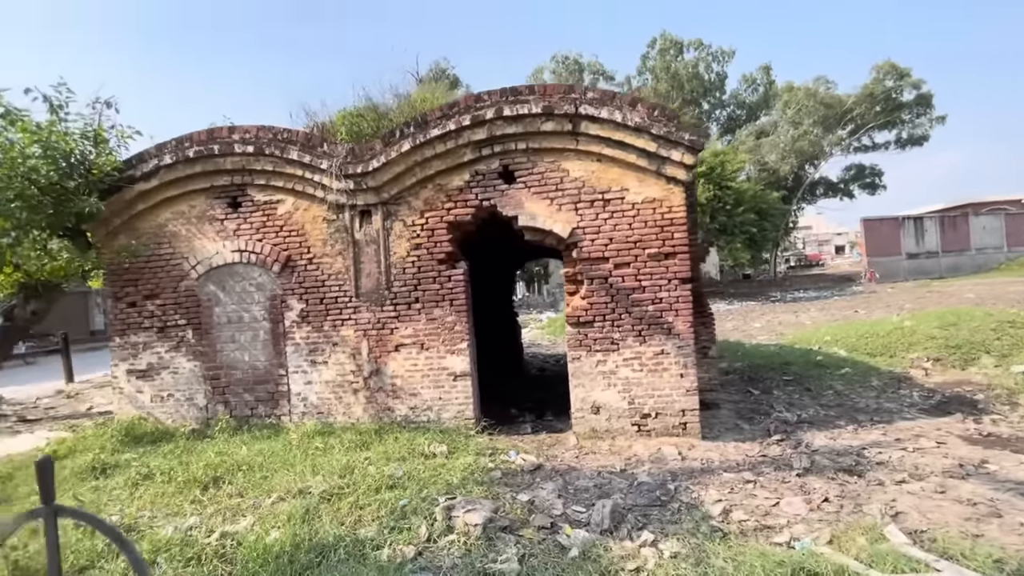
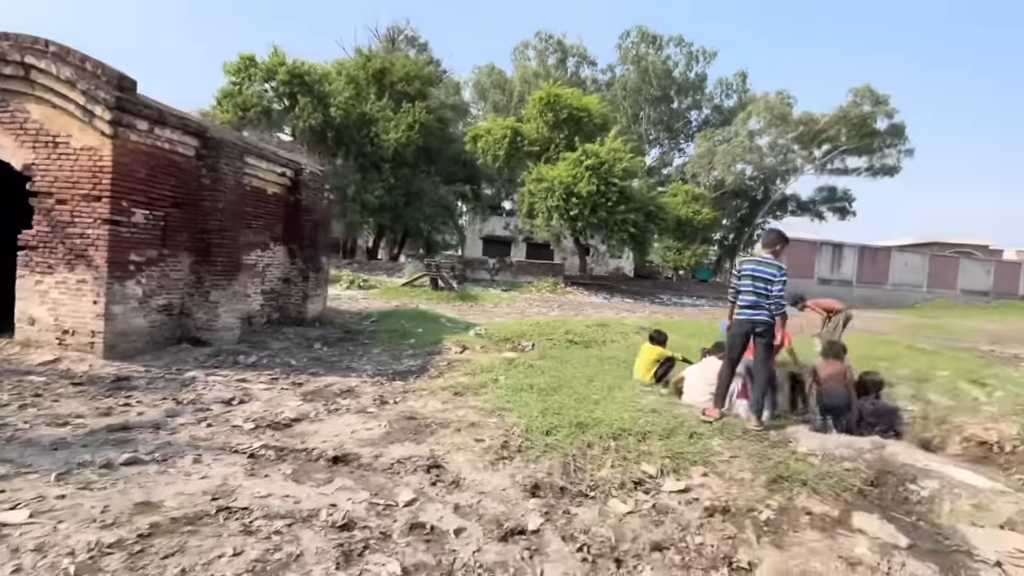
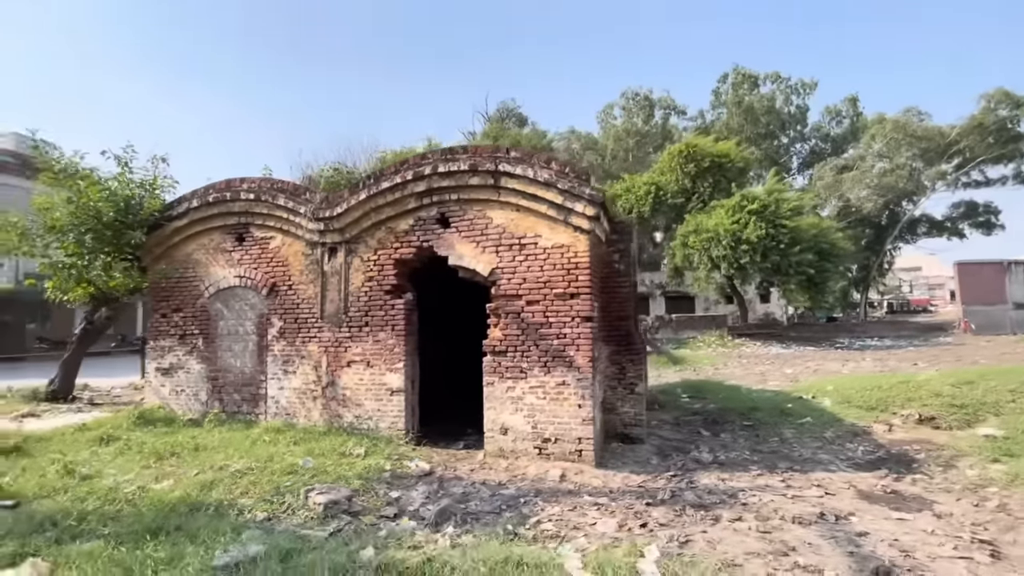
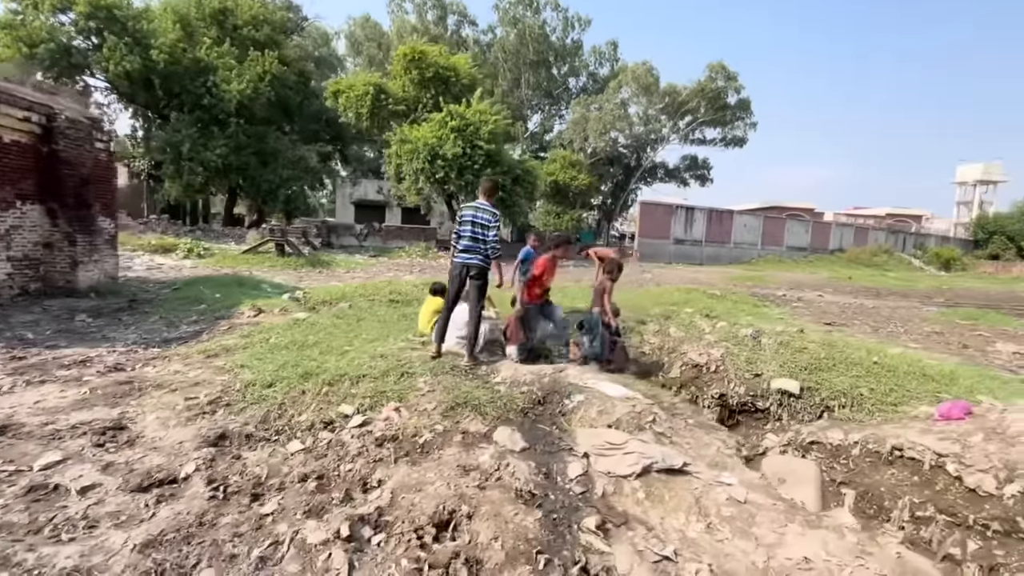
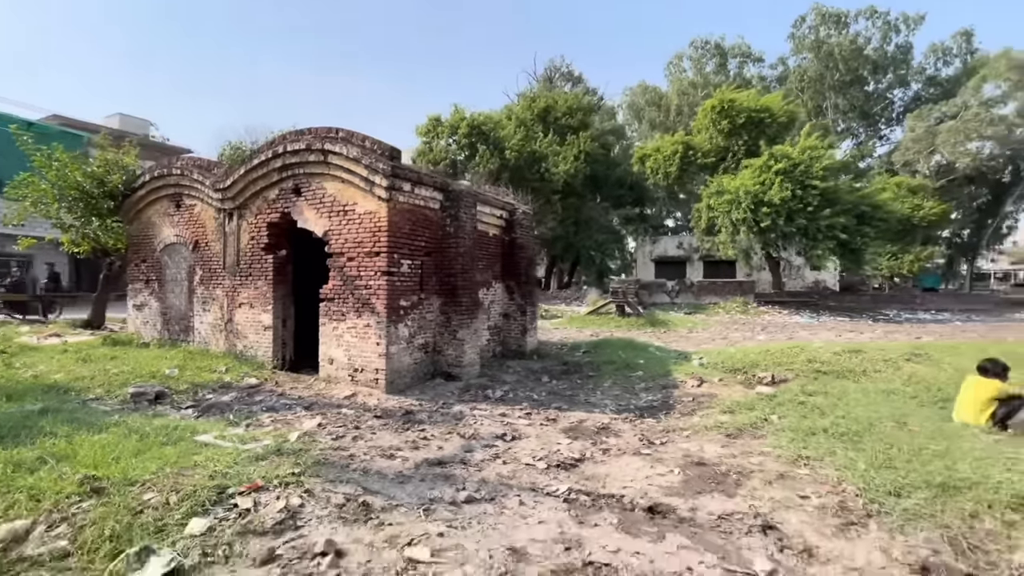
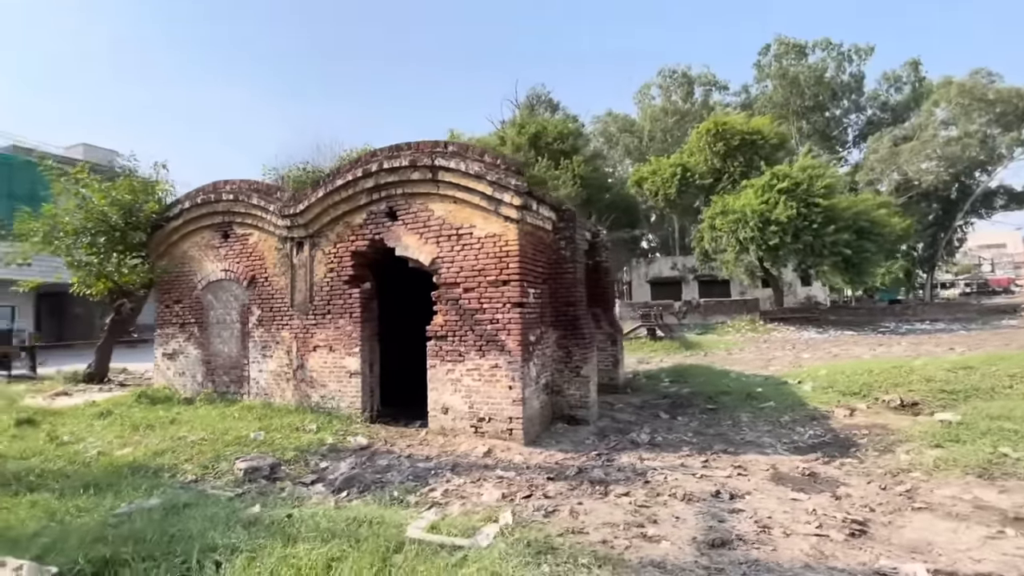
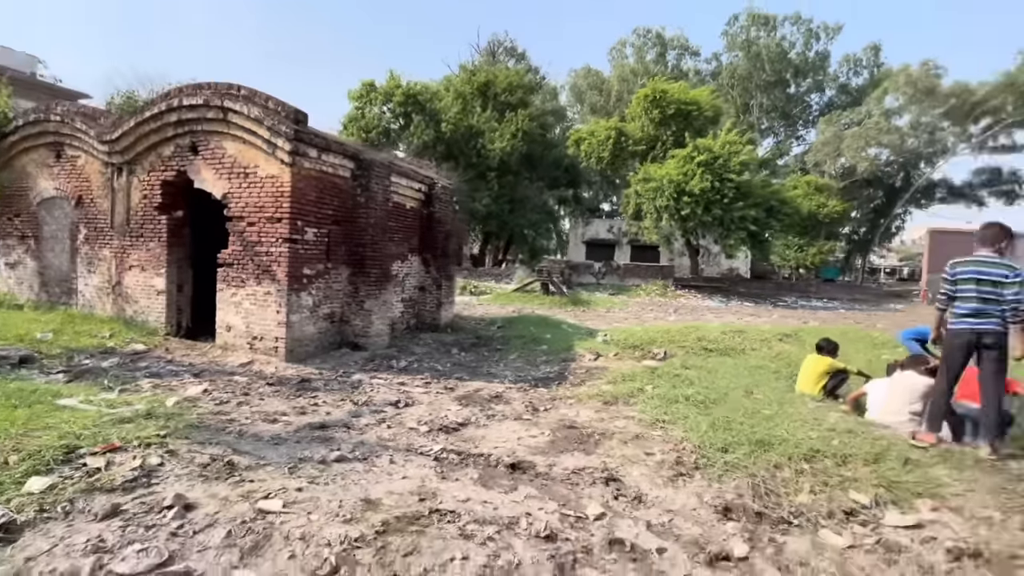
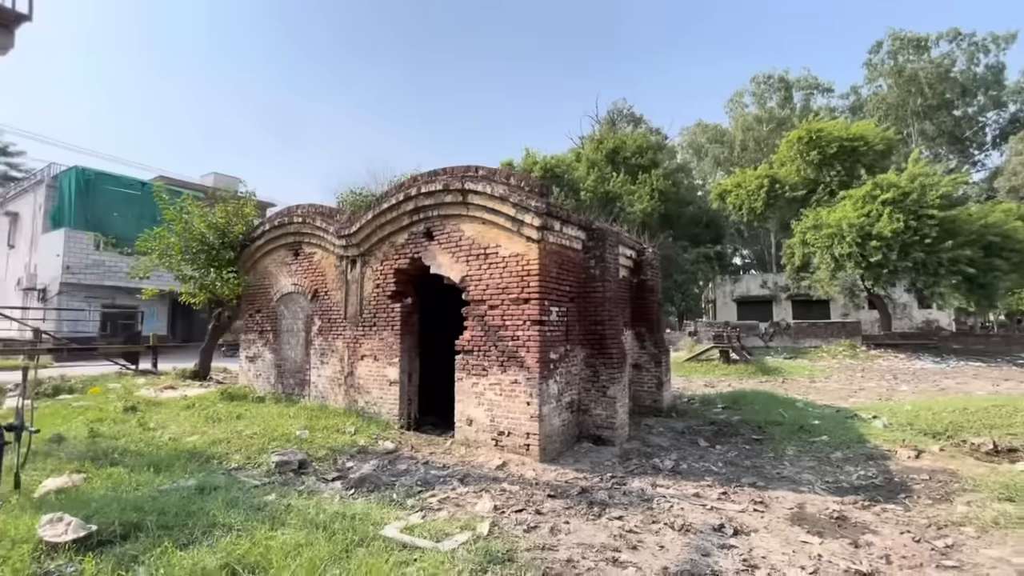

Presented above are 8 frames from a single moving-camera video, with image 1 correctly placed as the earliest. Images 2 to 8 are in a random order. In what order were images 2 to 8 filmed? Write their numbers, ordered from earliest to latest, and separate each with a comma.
3, 6, 8, 5, 7, 2, 4
